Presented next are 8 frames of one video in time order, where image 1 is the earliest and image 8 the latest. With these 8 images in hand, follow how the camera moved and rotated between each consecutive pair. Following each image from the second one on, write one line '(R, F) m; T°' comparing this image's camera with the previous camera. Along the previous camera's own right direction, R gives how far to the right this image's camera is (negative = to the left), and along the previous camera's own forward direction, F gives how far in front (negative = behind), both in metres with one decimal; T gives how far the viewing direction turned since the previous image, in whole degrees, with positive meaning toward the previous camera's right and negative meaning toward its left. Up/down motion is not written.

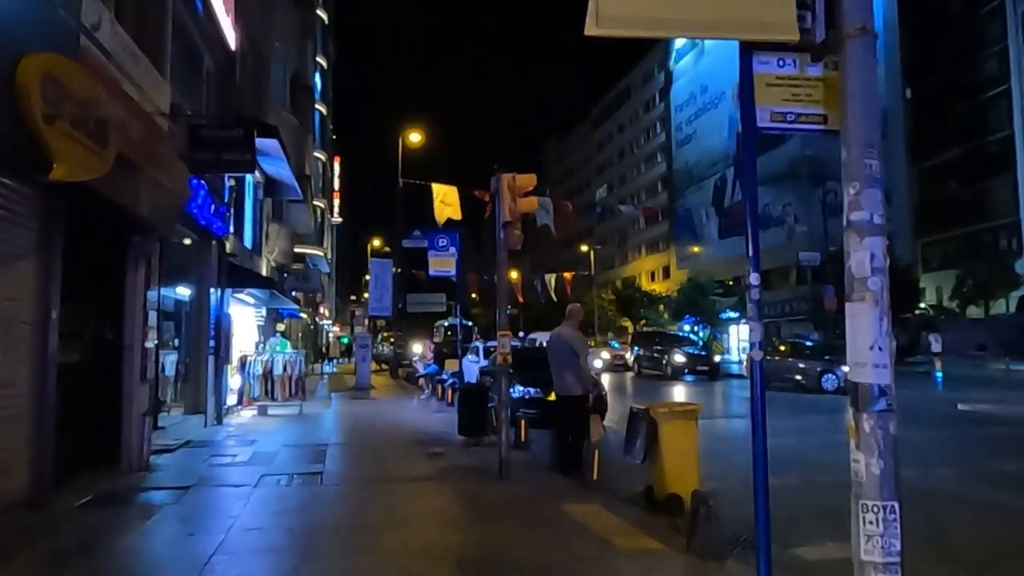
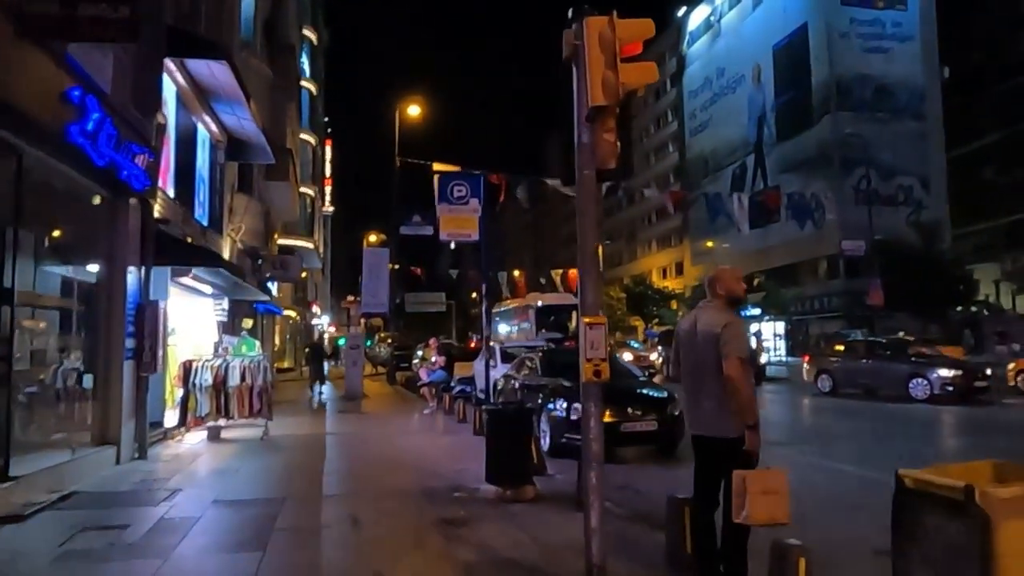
(-0.7, +5.1) m; 0°
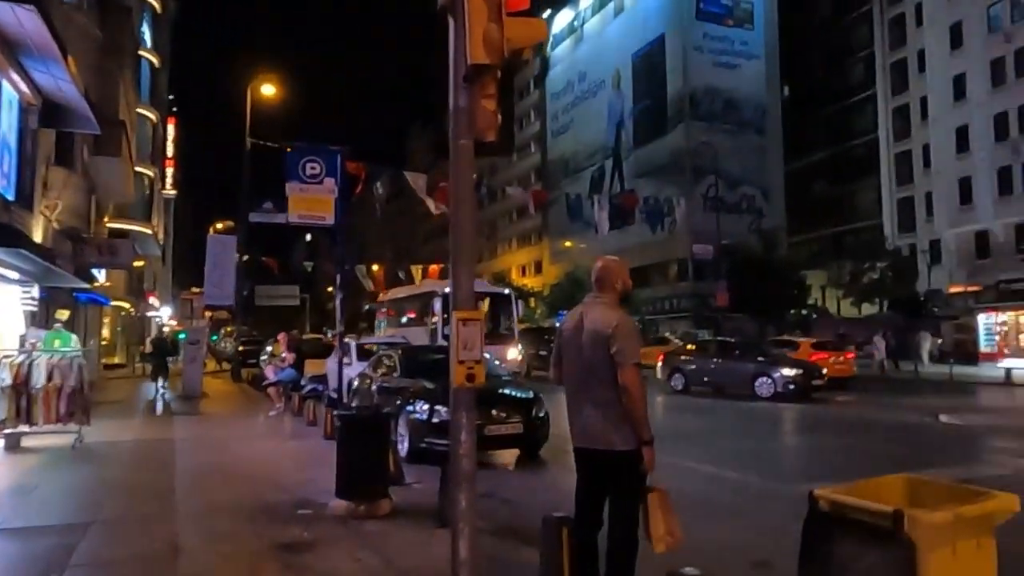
(0.0, +0.9) m; +11°
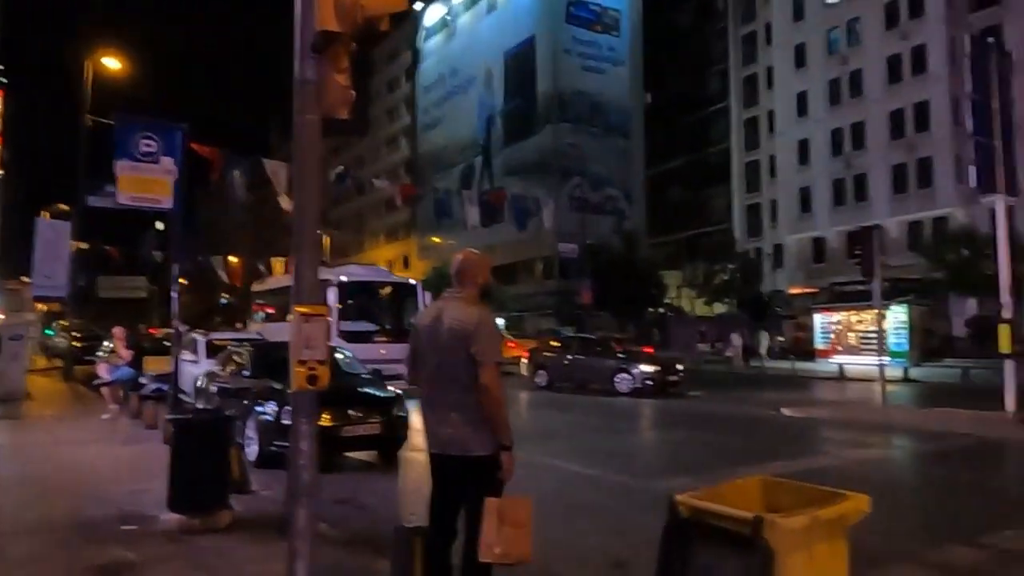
(+0.1, +0.4) m; +10°
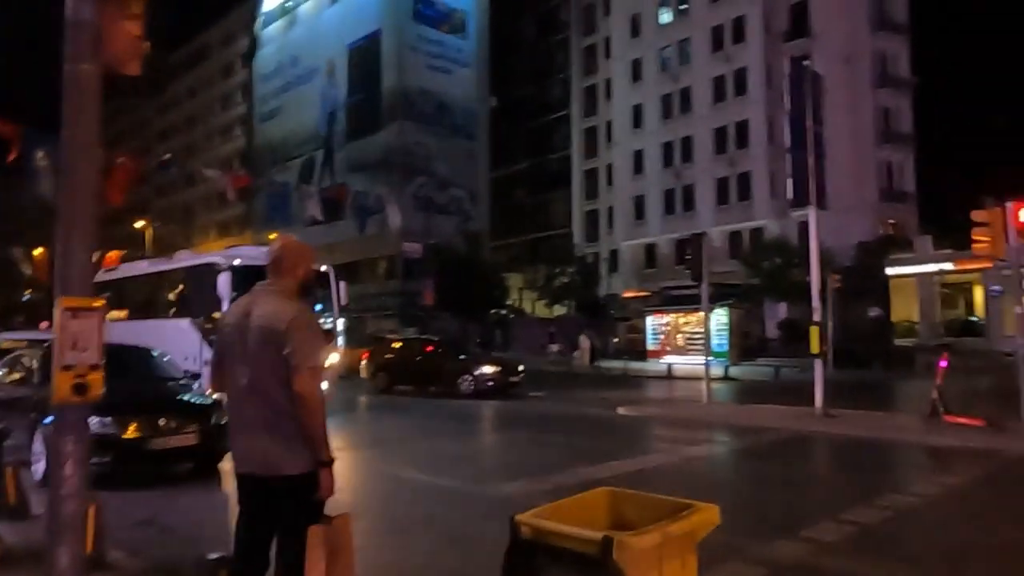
(+0.1, +0.5) m; +12°
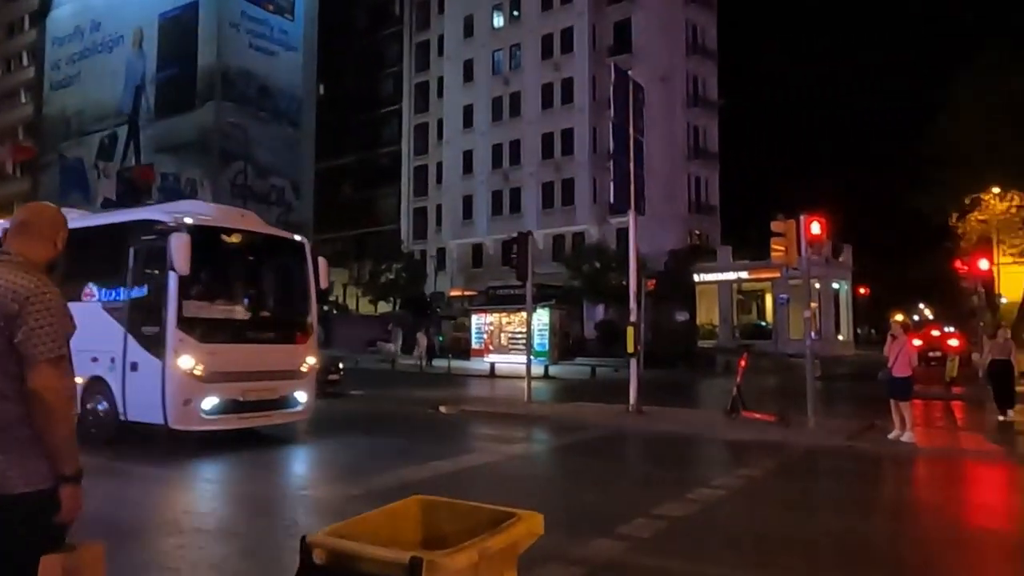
(+0.1, +0.4) m; +13°
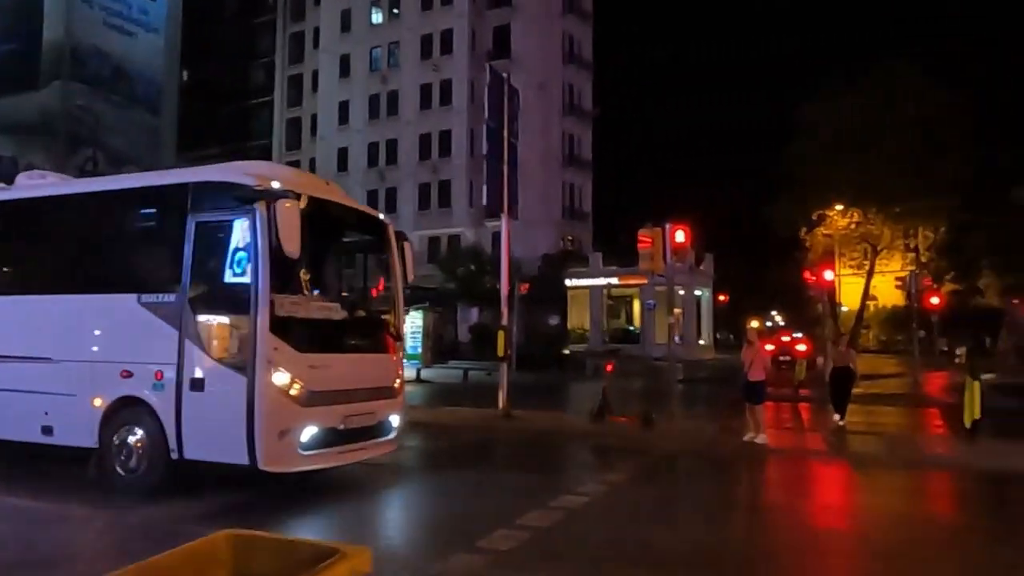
(+0.2, +0.3) m; +9°
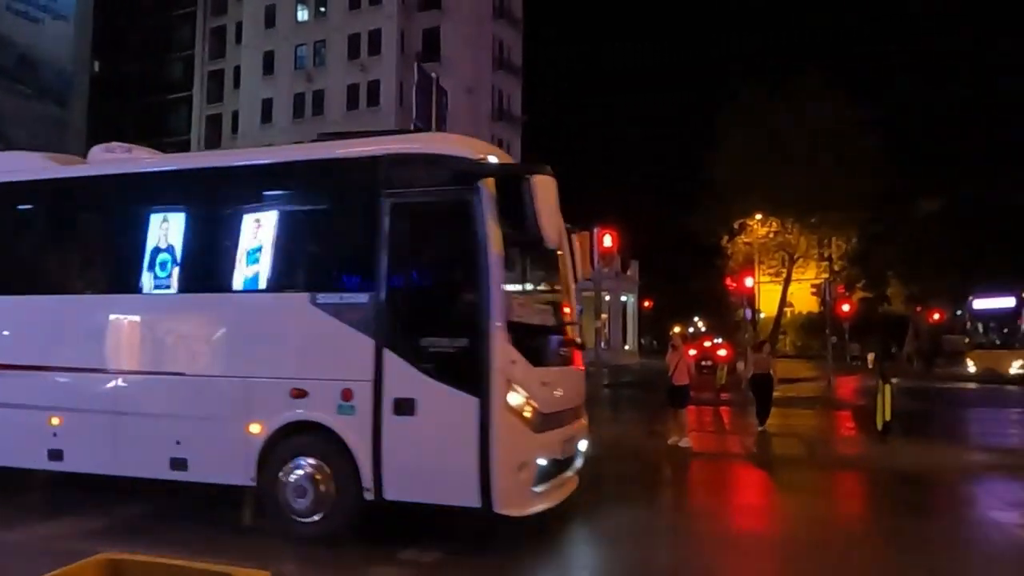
(0.0, +0.2) m; +5°
